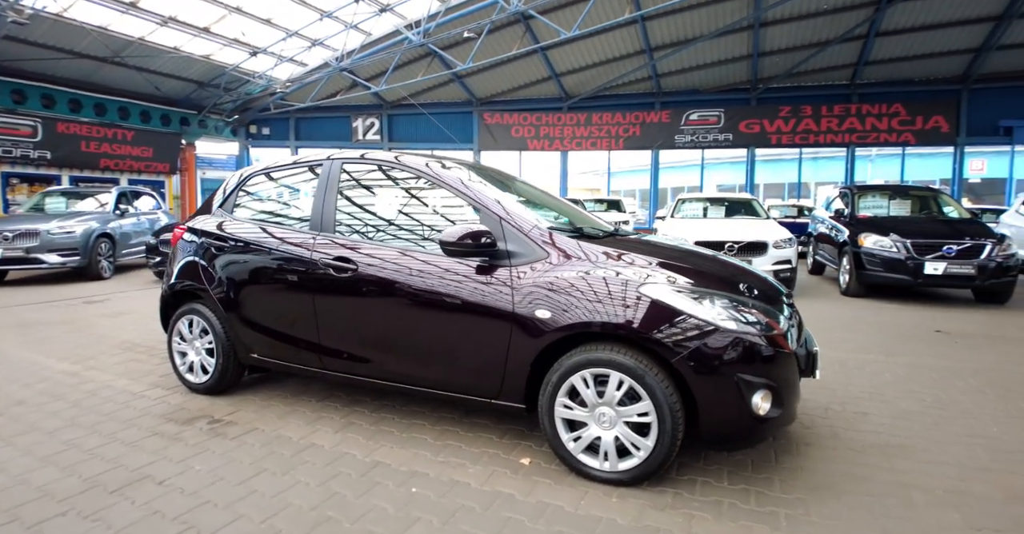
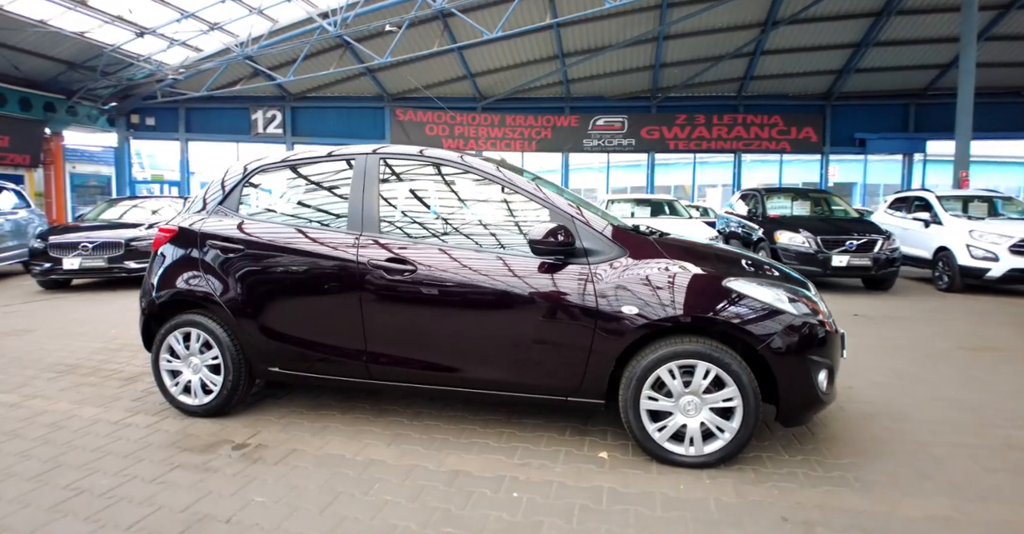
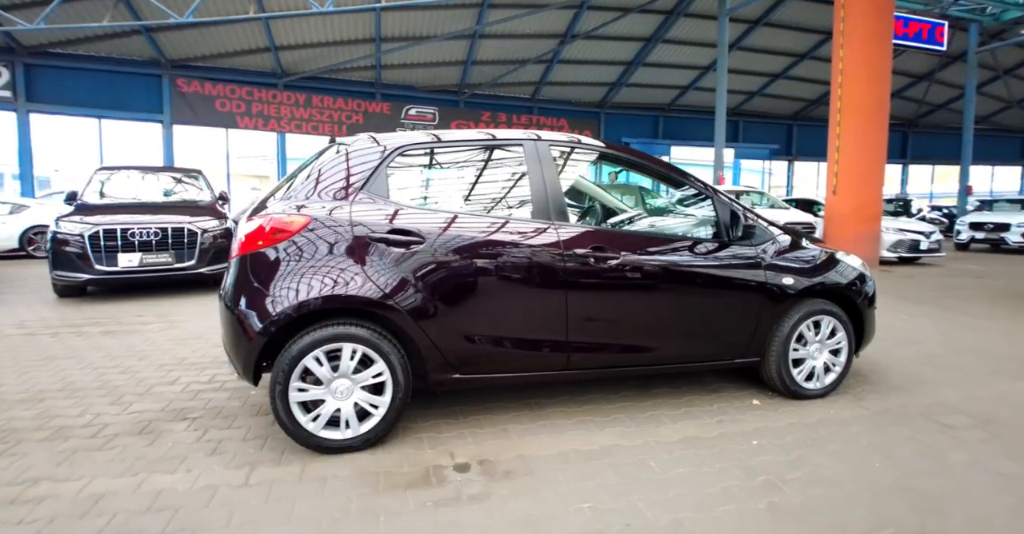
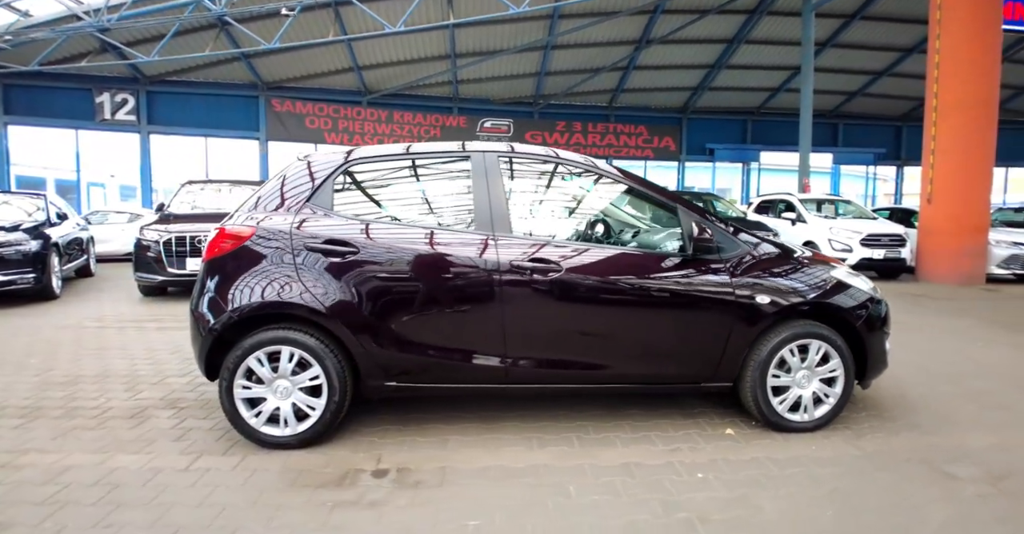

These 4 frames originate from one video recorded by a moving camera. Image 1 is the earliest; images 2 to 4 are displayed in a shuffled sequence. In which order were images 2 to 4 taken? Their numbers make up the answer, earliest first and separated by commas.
2, 4, 3
